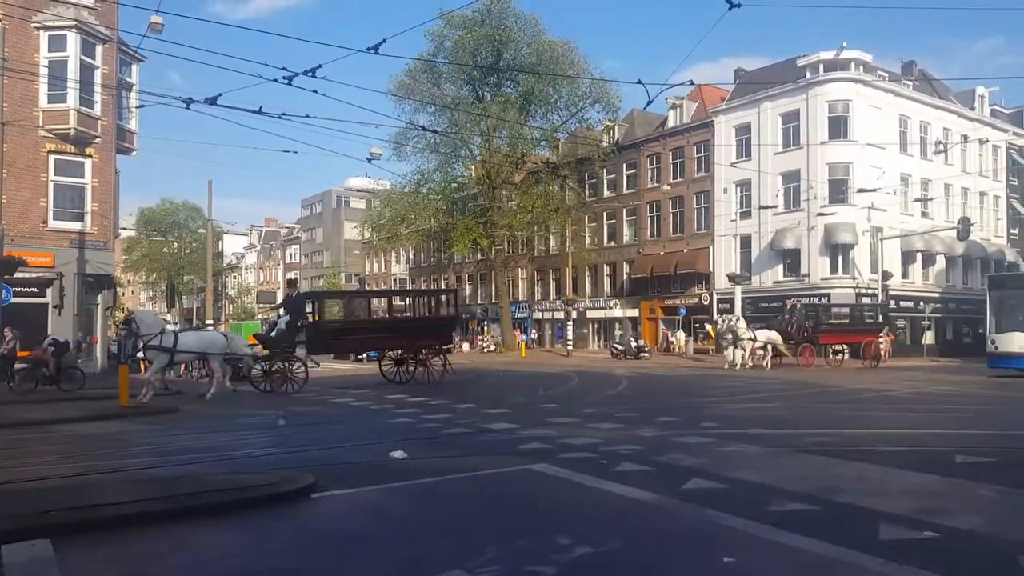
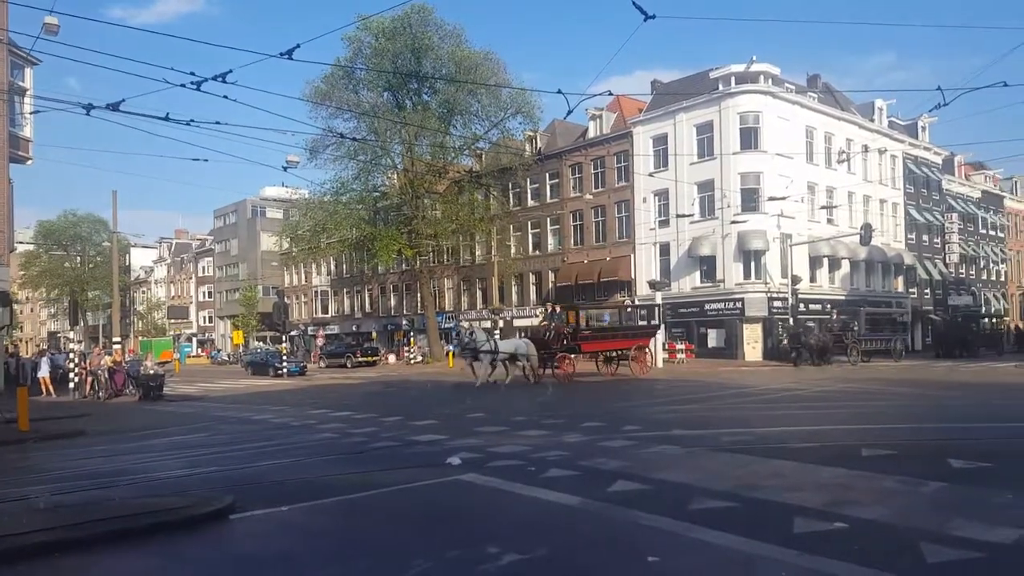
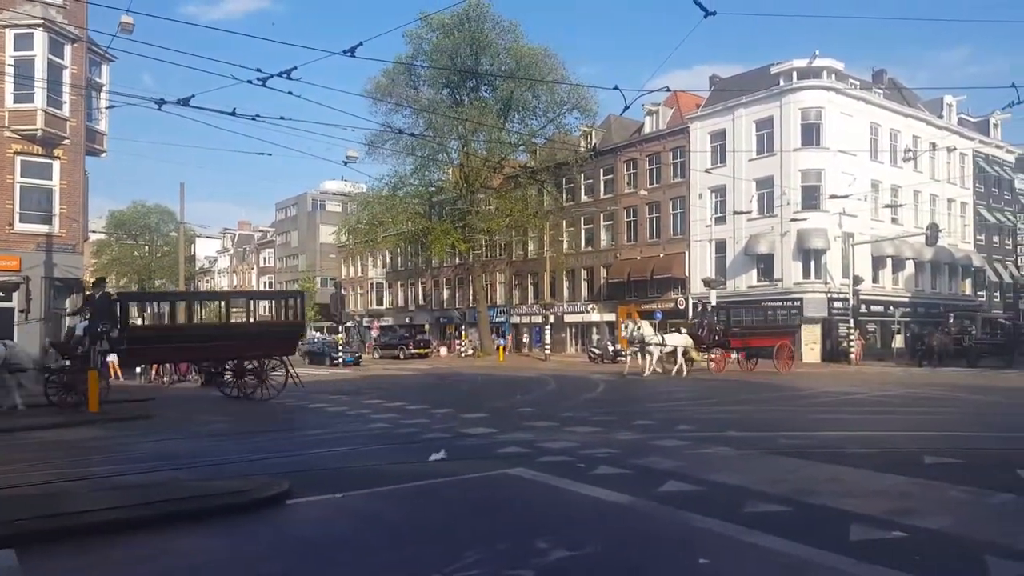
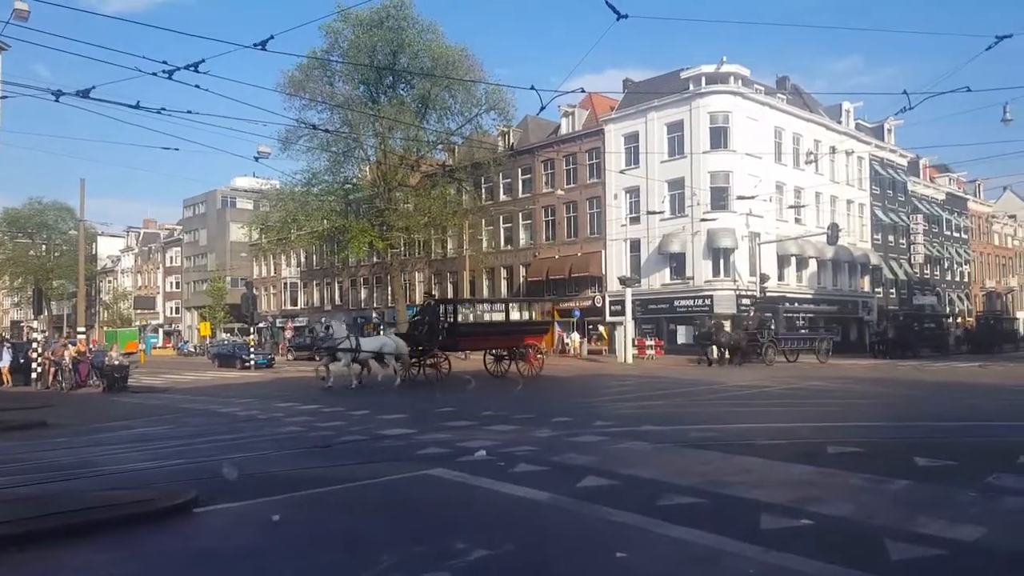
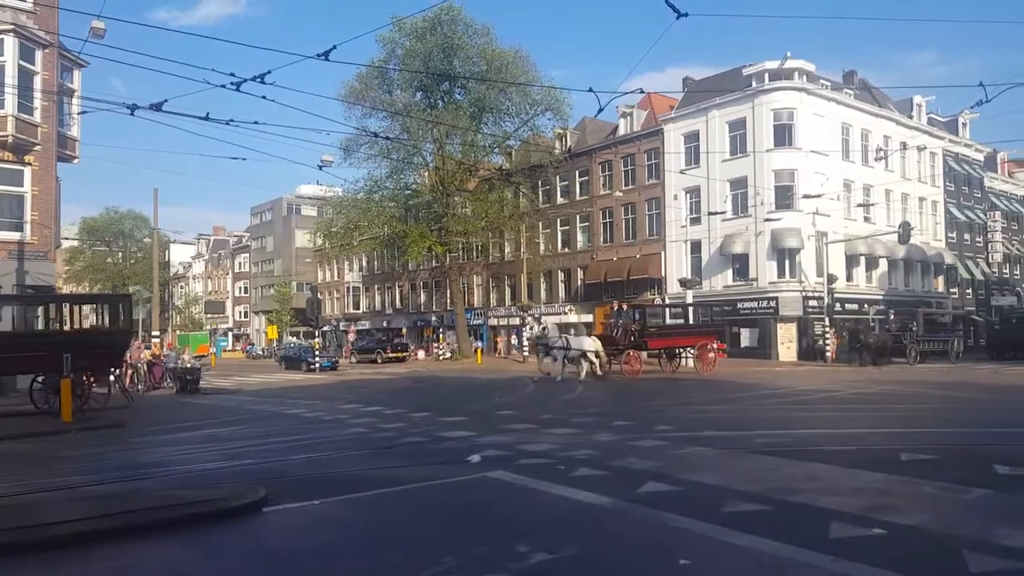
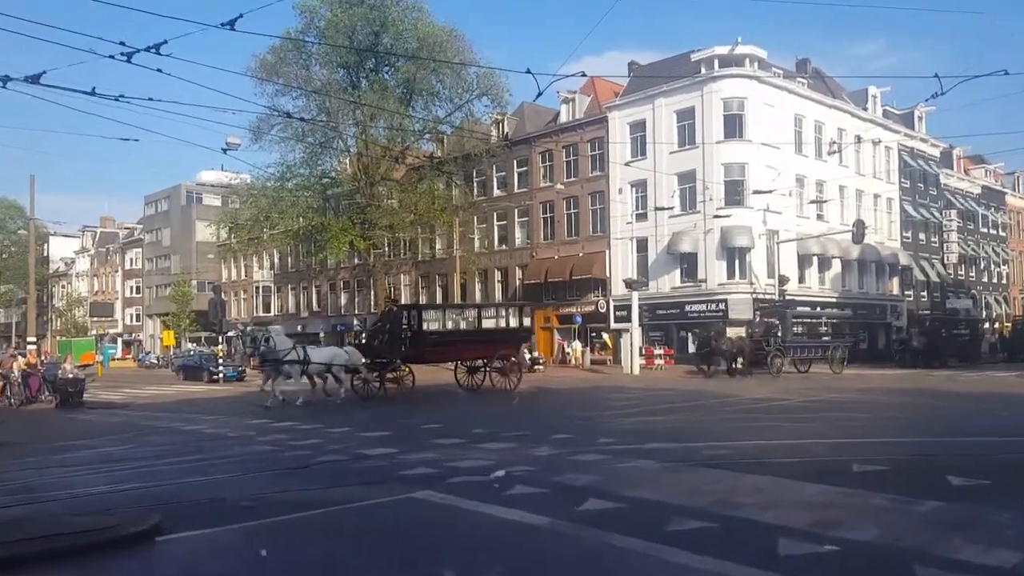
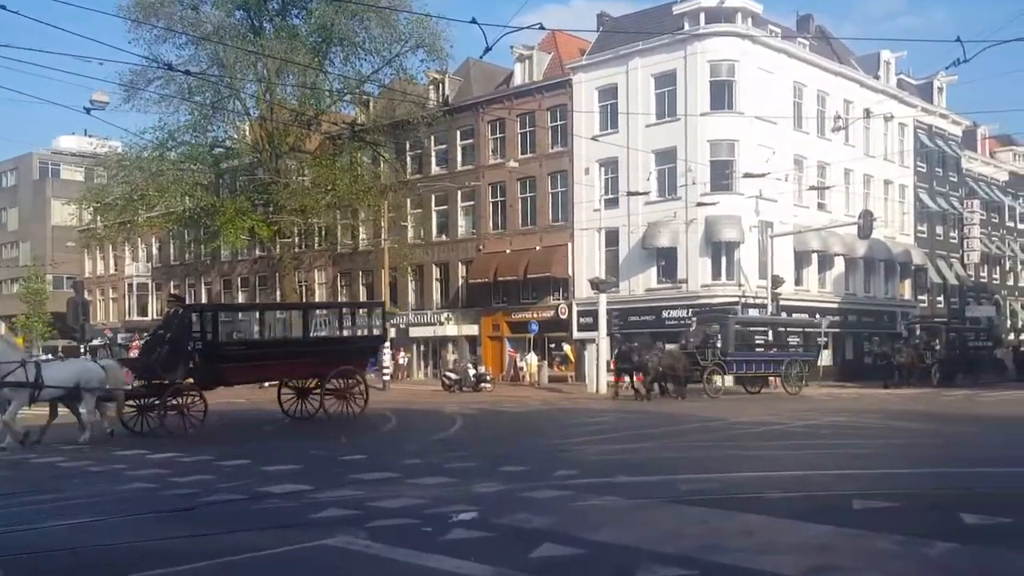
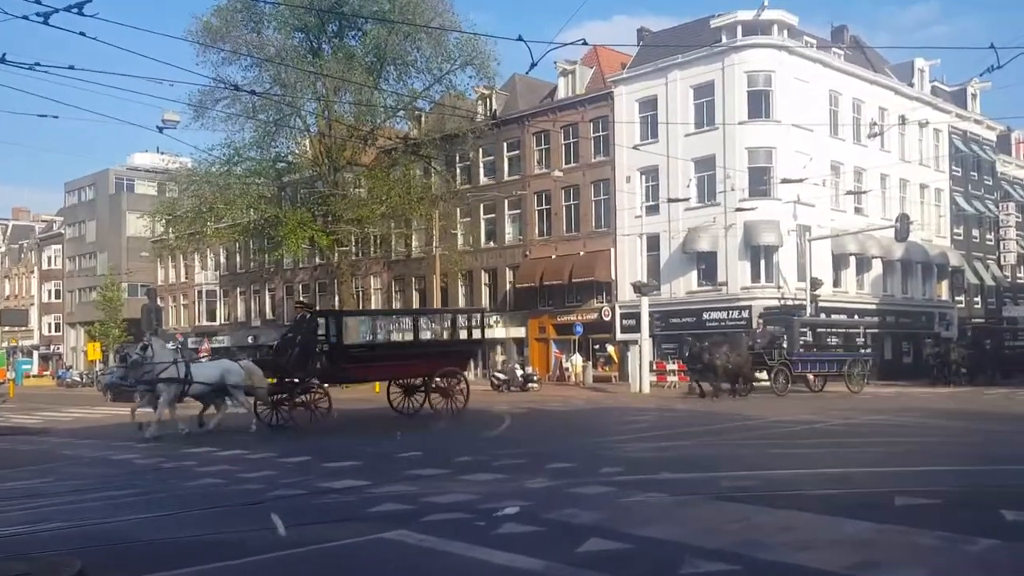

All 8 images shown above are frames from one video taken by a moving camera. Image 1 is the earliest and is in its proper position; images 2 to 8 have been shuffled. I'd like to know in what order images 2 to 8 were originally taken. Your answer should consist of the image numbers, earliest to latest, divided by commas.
3, 5, 2, 4, 6, 8, 7
